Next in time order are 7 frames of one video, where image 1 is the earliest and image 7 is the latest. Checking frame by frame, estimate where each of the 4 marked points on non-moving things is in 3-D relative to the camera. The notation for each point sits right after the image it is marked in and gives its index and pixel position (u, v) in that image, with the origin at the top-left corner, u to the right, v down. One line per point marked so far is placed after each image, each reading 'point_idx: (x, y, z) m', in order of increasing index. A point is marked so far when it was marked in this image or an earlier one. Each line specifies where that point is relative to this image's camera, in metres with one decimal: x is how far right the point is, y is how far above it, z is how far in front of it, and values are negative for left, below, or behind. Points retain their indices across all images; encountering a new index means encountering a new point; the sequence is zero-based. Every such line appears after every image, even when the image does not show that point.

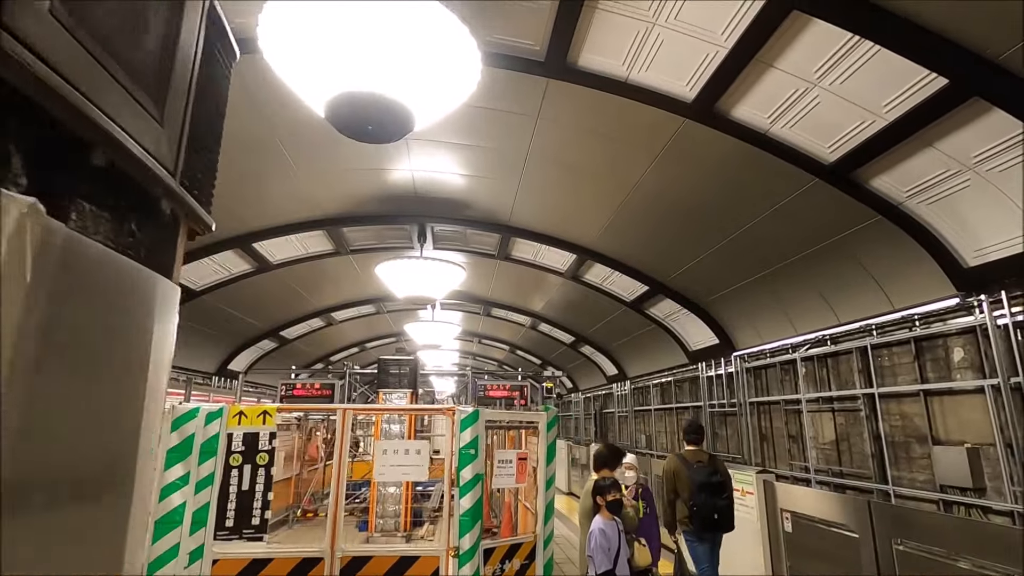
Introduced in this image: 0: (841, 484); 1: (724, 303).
0: (+3.2, -1.9, +5.2) m
1: (+2.7, -0.2, +6.8) m
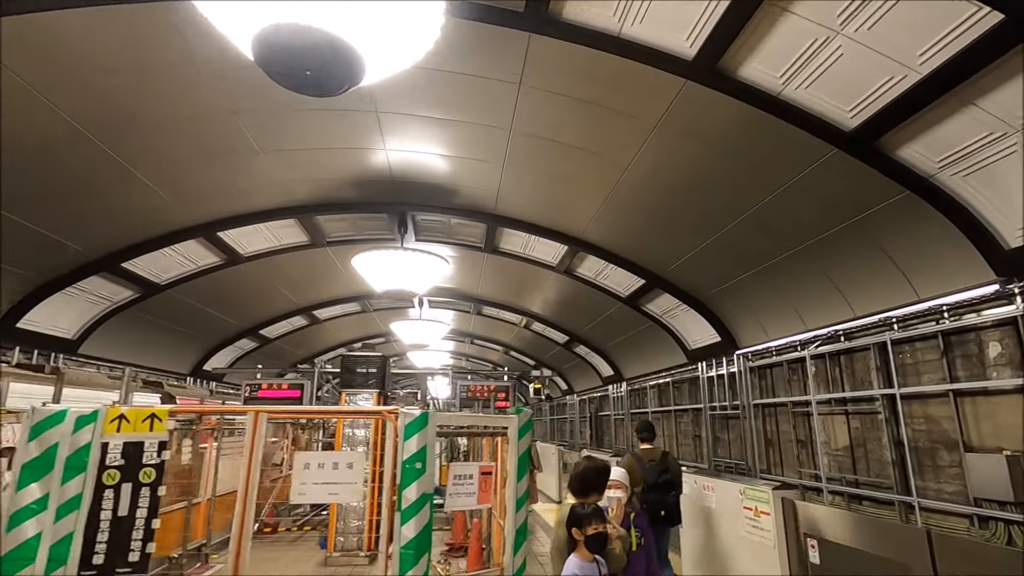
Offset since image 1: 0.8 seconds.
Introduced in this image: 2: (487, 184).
0: (+3.1, -1.8, +4.7) m
1: (+2.5, -0.1, +6.3) m
2: (-0.3, +1.2, +6.0) m
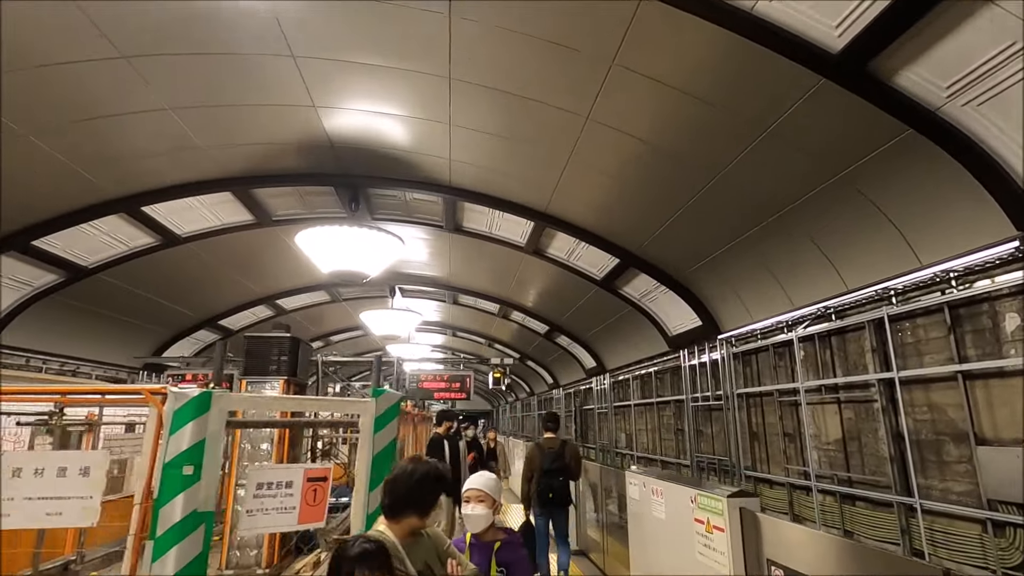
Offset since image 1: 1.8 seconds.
0: (+2.6, -1.6, +4.1) m
1: (+2.1, +0.1, +5.7) m
2: (-0.7, +1.4, +5.4) m
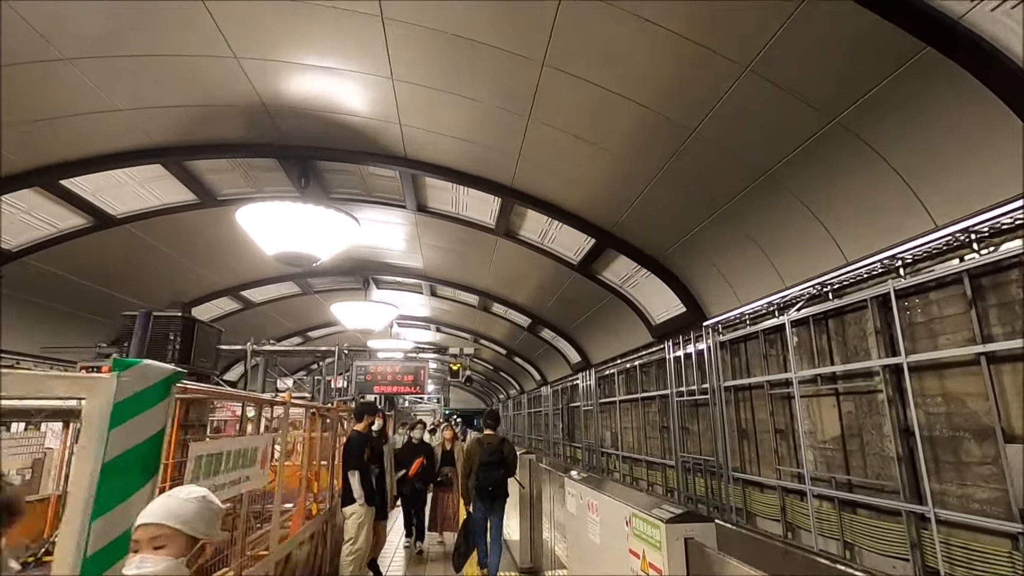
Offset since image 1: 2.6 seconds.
0: (+2.3, -1.4, +3.6) m
1: (+1.7, +0.3, +5.1) m
2: (-1.1, +1.6, +4.8) m
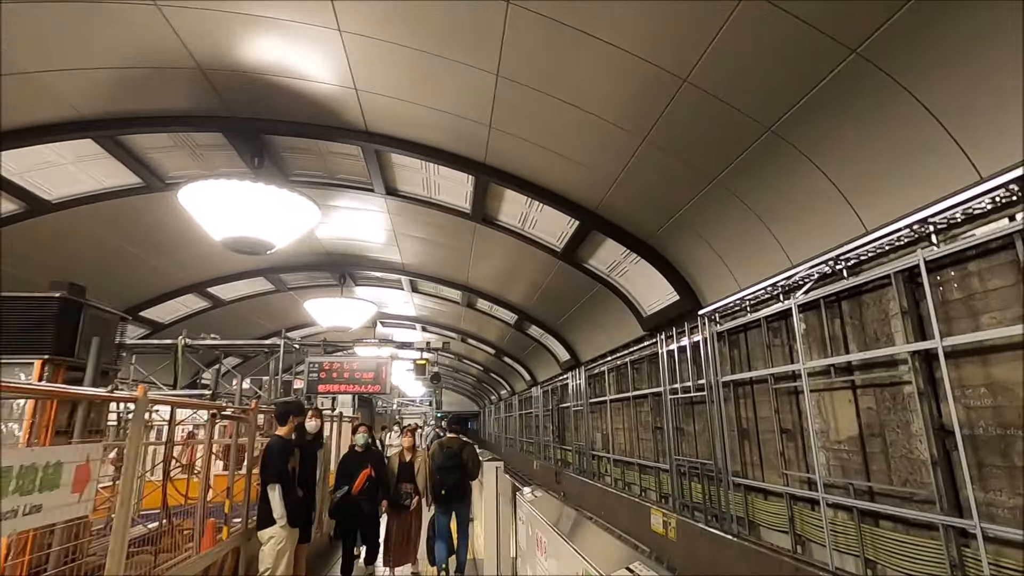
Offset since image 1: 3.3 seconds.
0: (+2.1, -1.3, +3.1) m
1: (+1.5, +0.4, +4.6) m
2: (-1.3, +1.7, +4.3) m
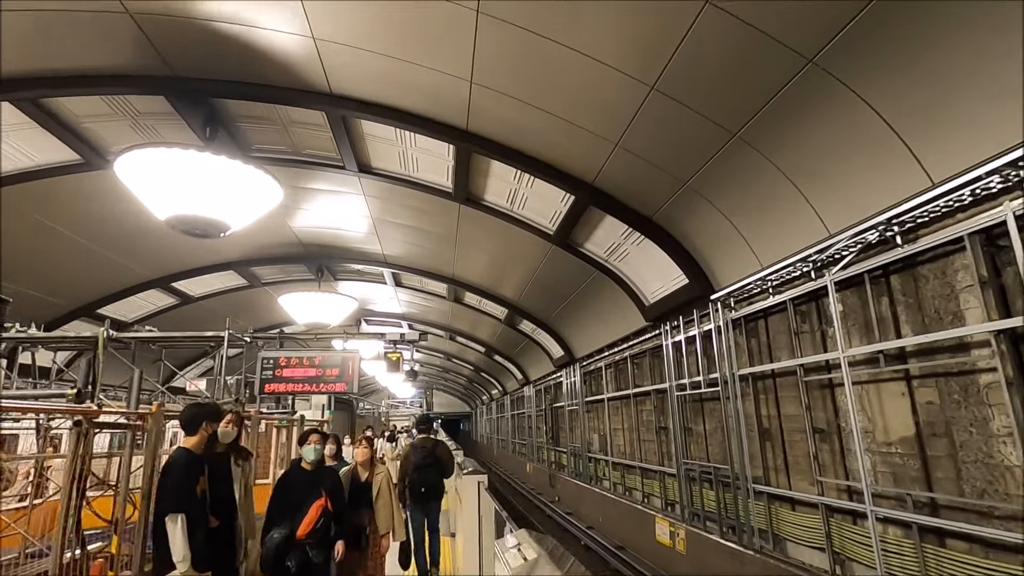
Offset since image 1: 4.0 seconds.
0: (+2.0, -1.1, +2.5) m
1: (+1.4, +0.6, +4.0) m
2: (-1.5, +1.8, +3.7) m
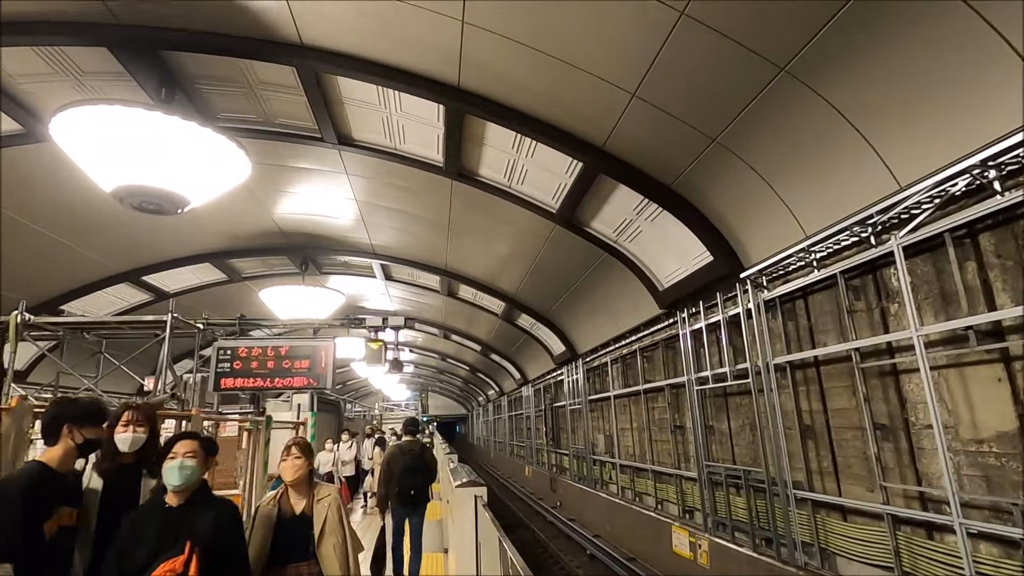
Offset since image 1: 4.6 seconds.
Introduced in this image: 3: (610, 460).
0: (+2.0, -1.0, +2.0) m
1: (+1.4, +0.7, +3.5) m
2: (-1.5, +1.9, +3.1) m
3: (+1.3, -2.3, +7.1) m
